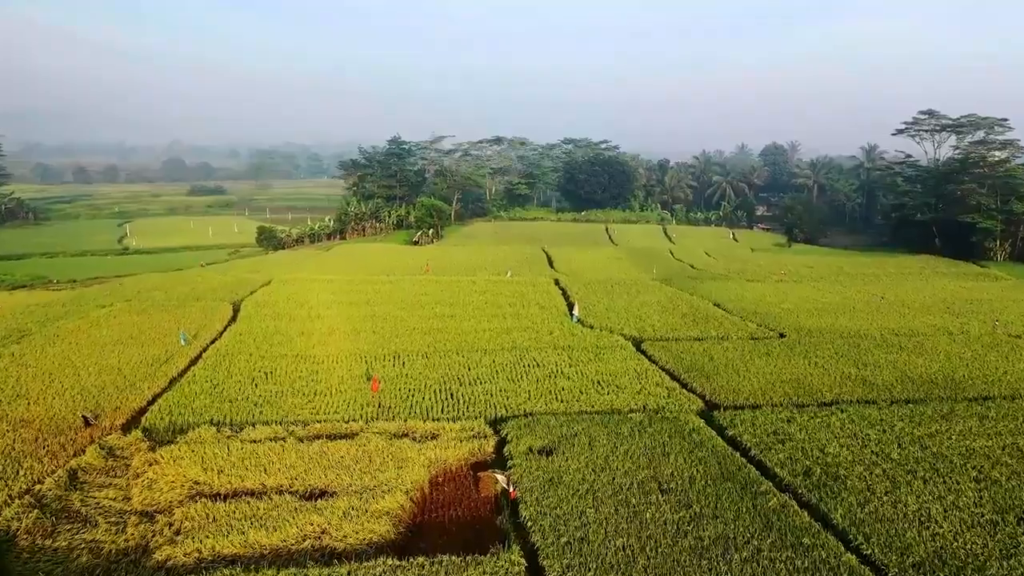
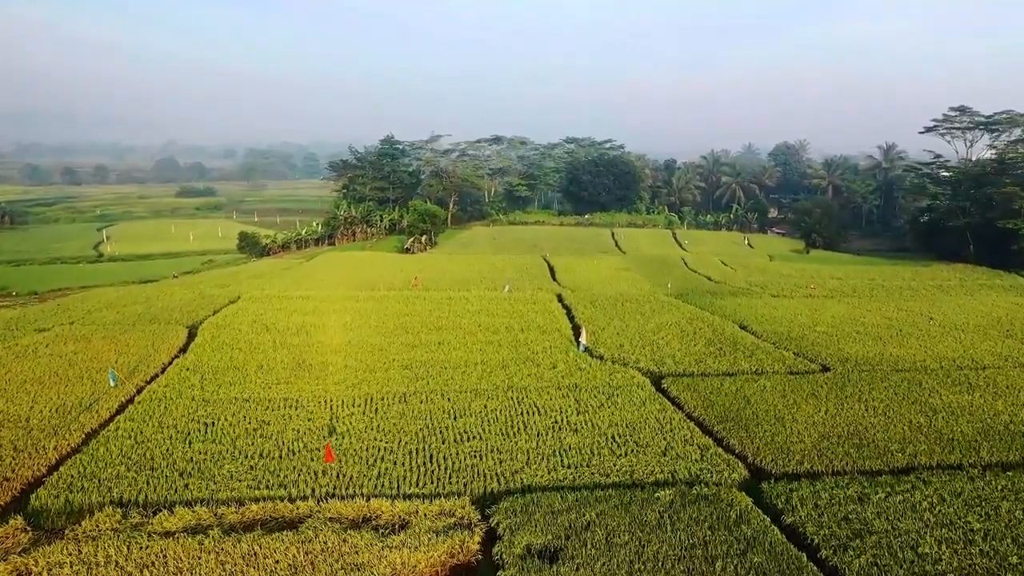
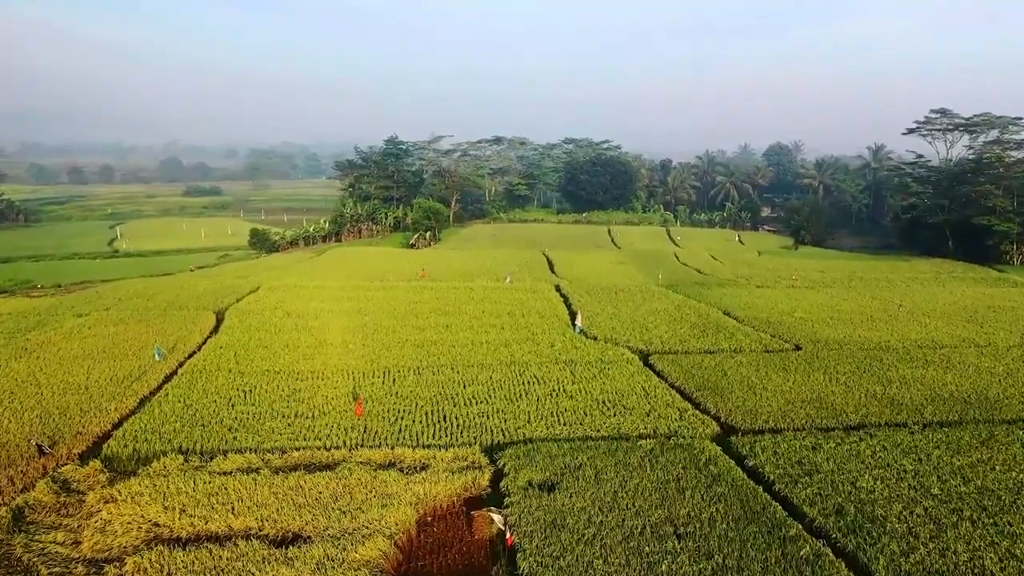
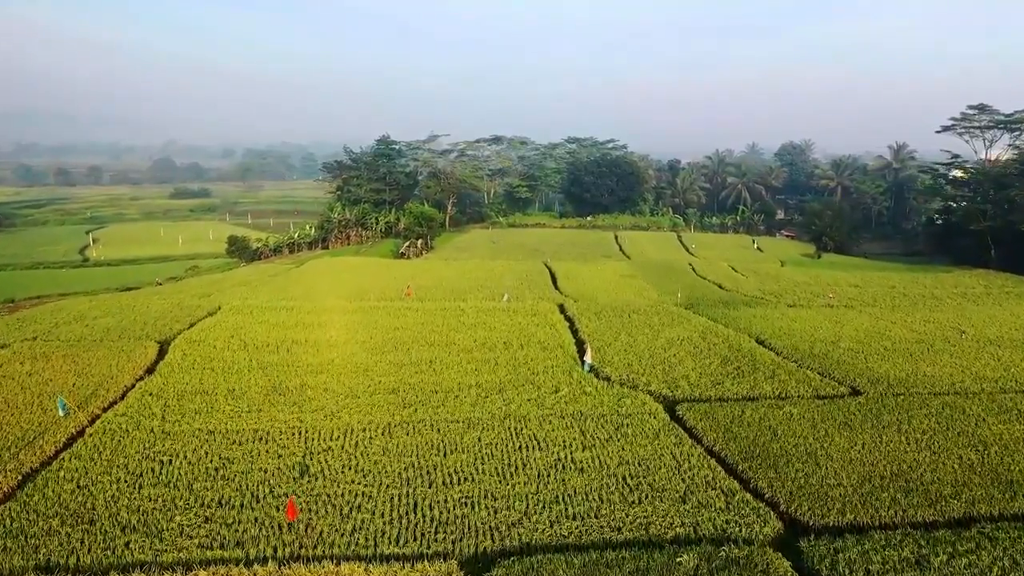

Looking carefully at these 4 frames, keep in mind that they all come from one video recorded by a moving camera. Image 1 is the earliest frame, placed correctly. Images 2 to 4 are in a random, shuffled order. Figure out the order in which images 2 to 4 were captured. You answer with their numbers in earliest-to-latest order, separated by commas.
3, 2, 4
